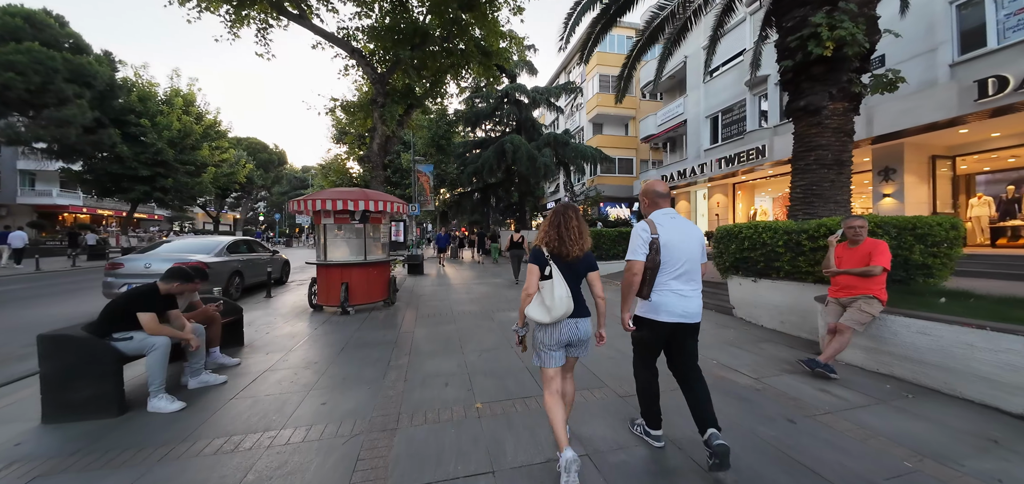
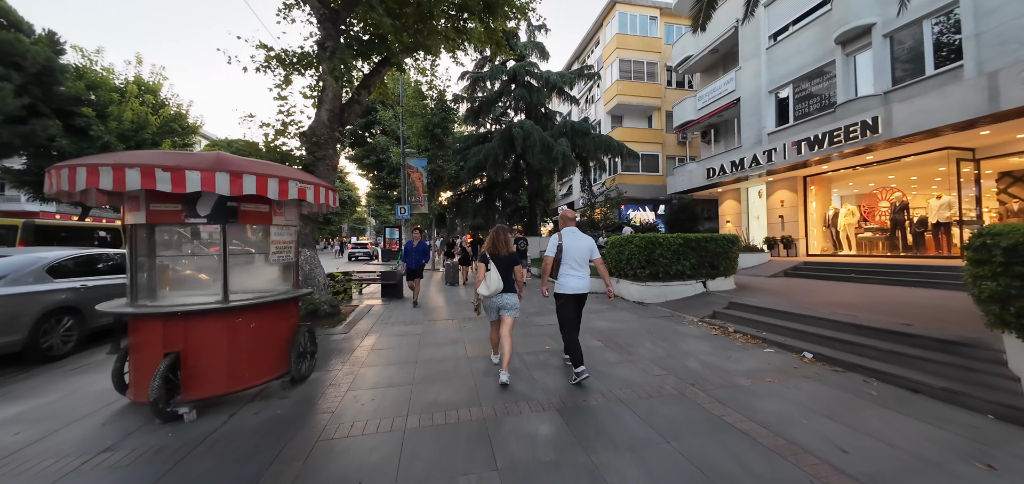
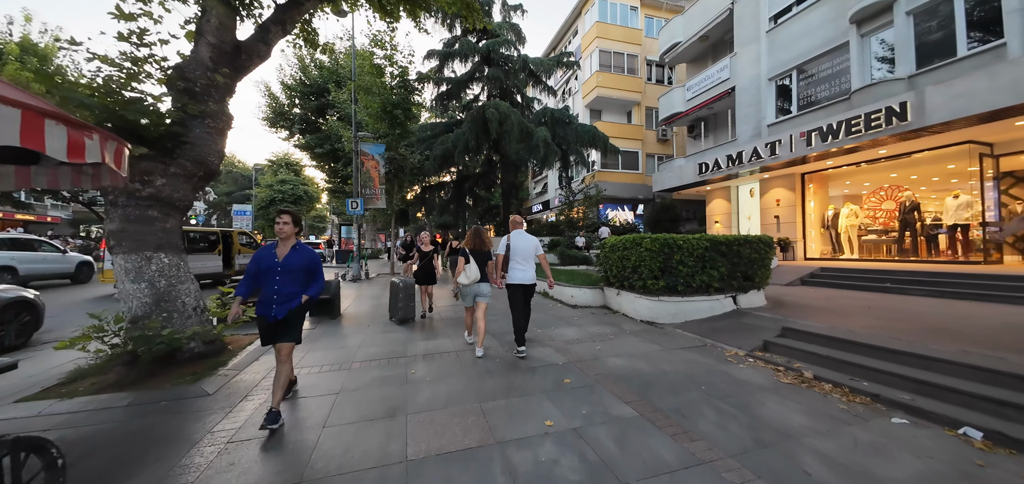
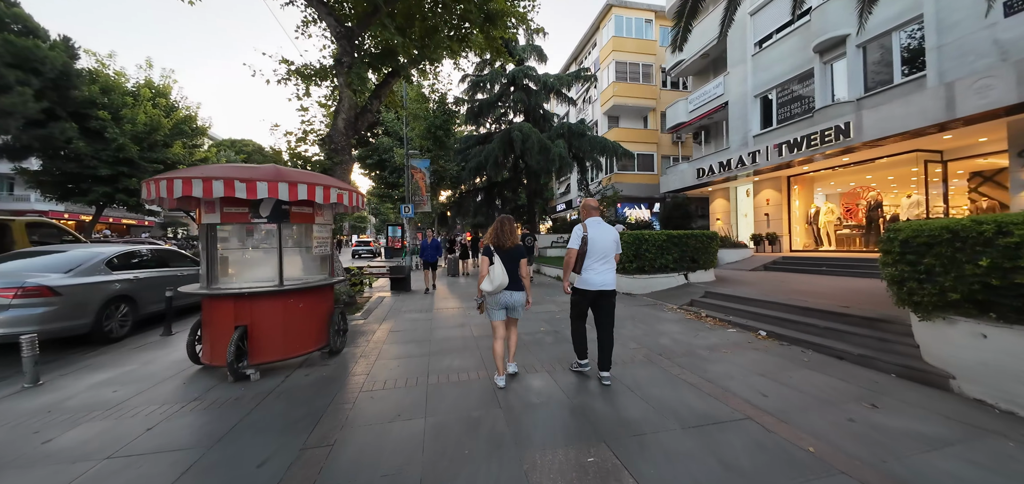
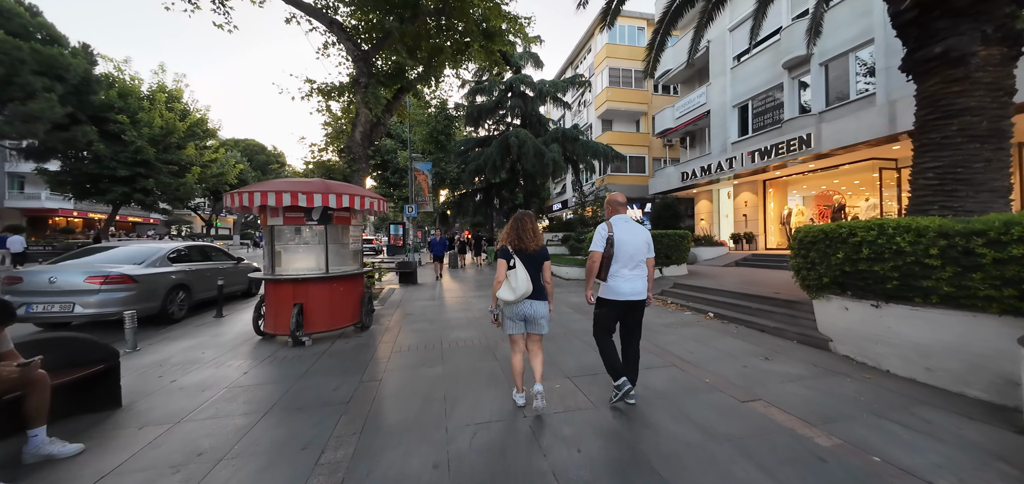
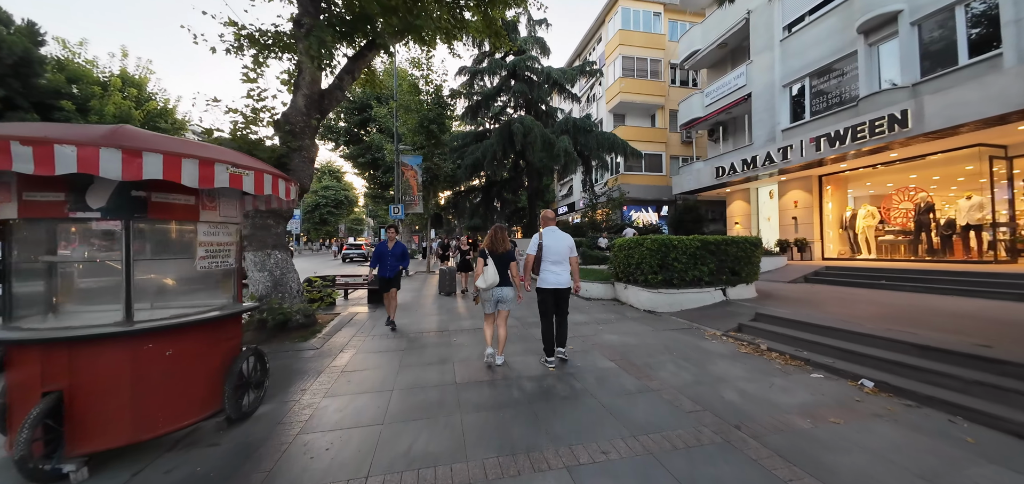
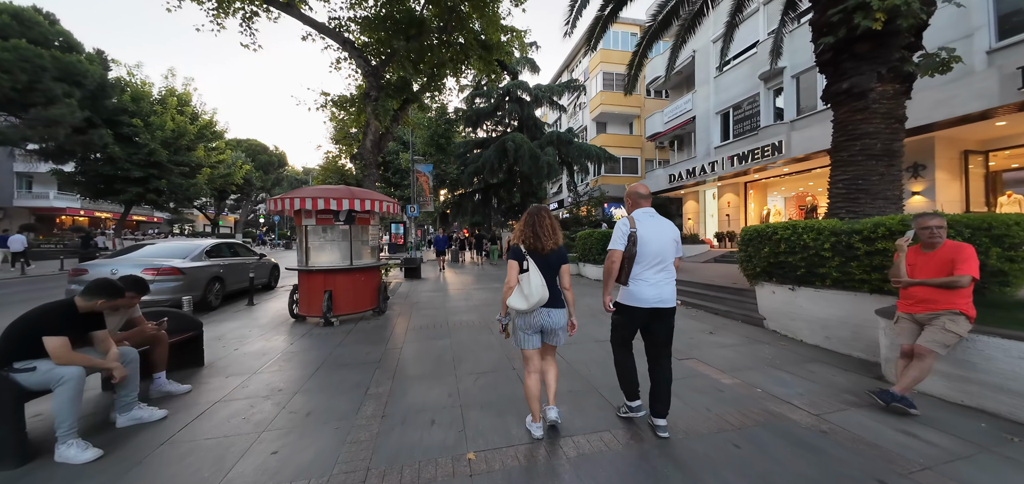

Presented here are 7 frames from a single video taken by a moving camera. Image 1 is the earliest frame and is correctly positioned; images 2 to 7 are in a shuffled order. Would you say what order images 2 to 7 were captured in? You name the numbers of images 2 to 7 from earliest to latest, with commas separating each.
7, 5, 4, 2, 6, 3
